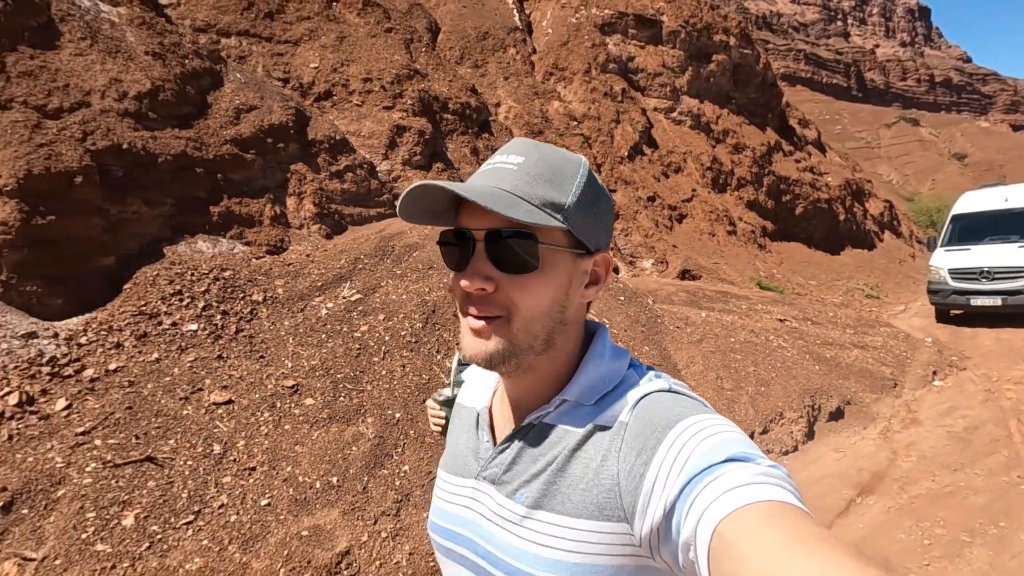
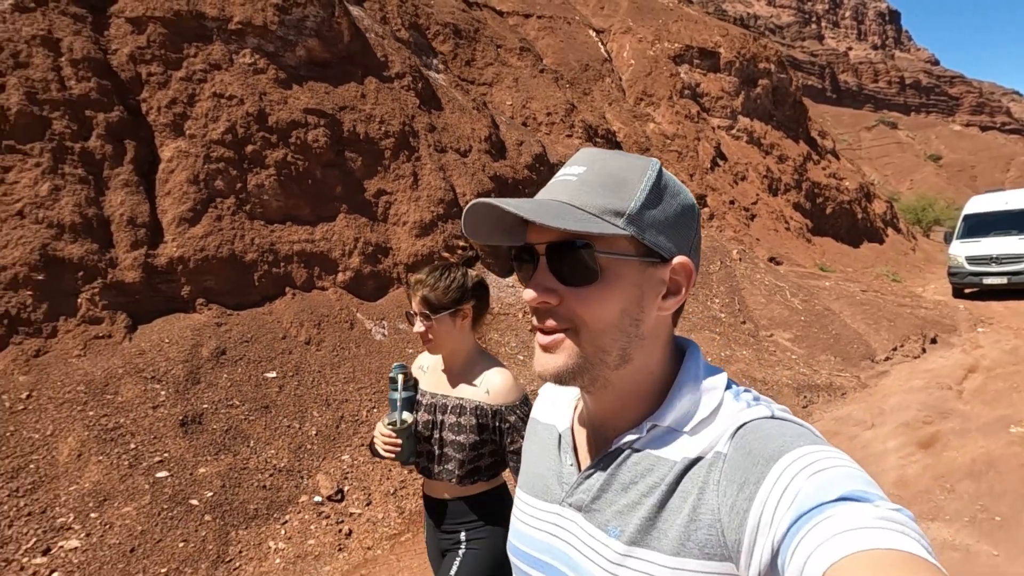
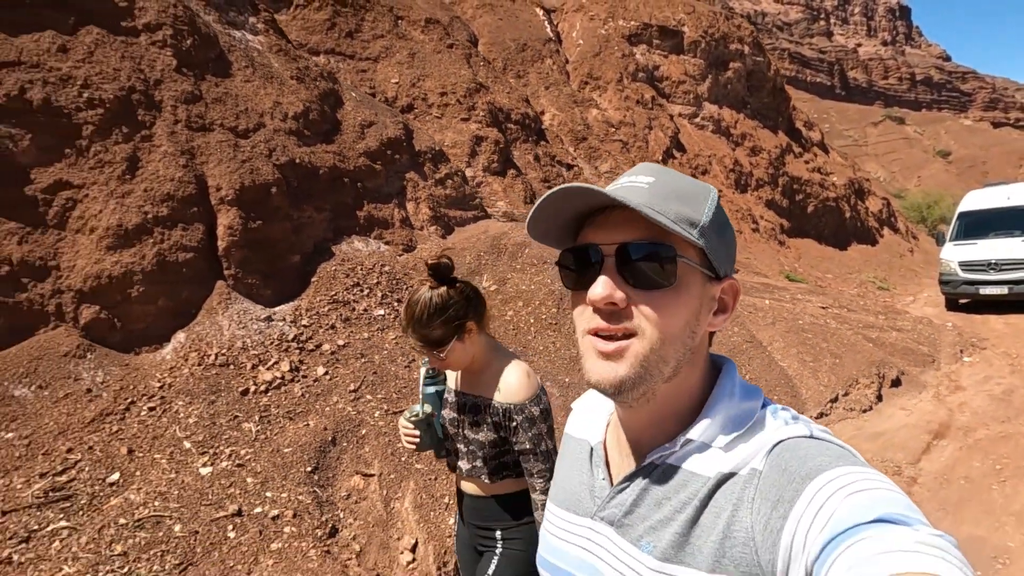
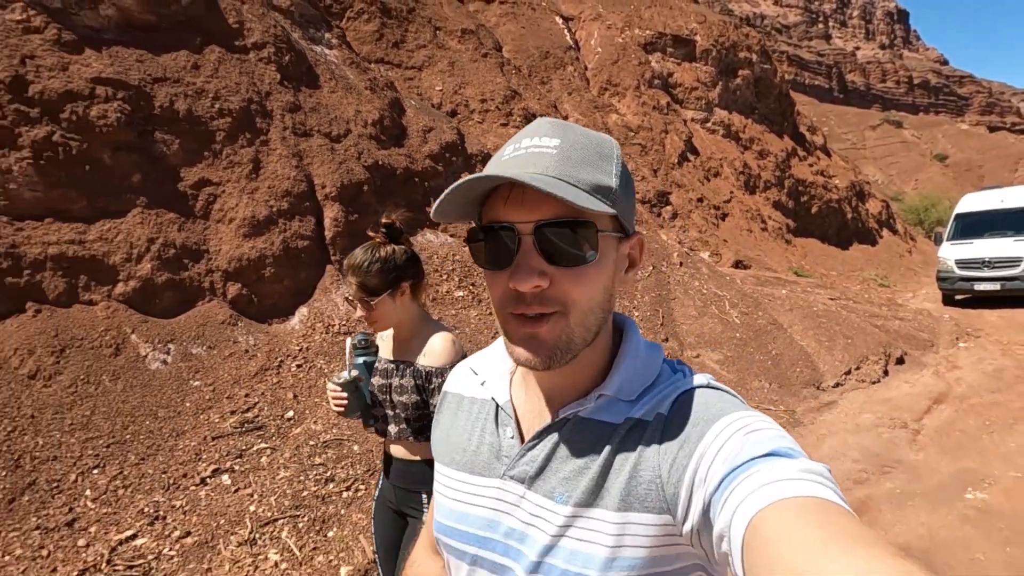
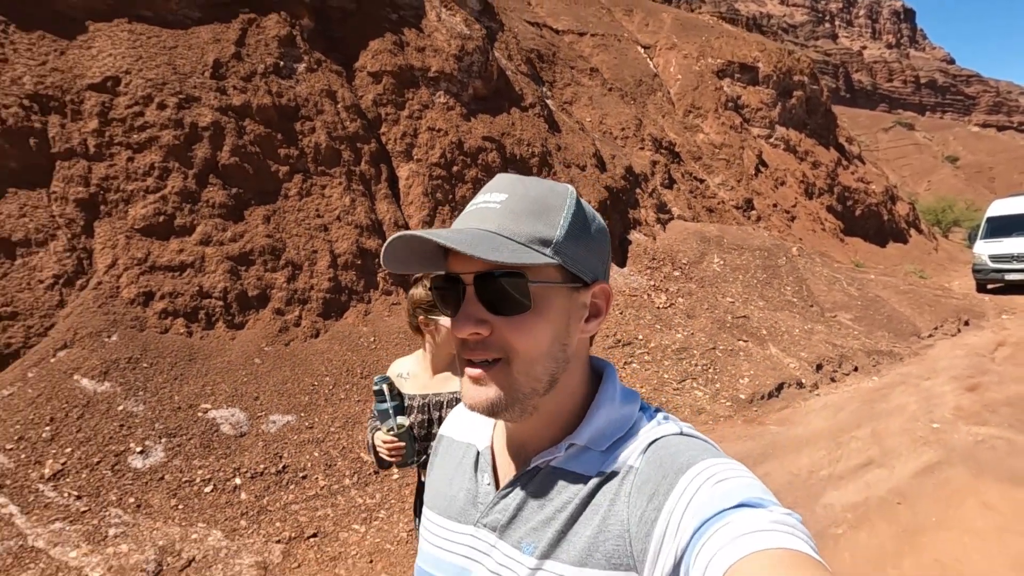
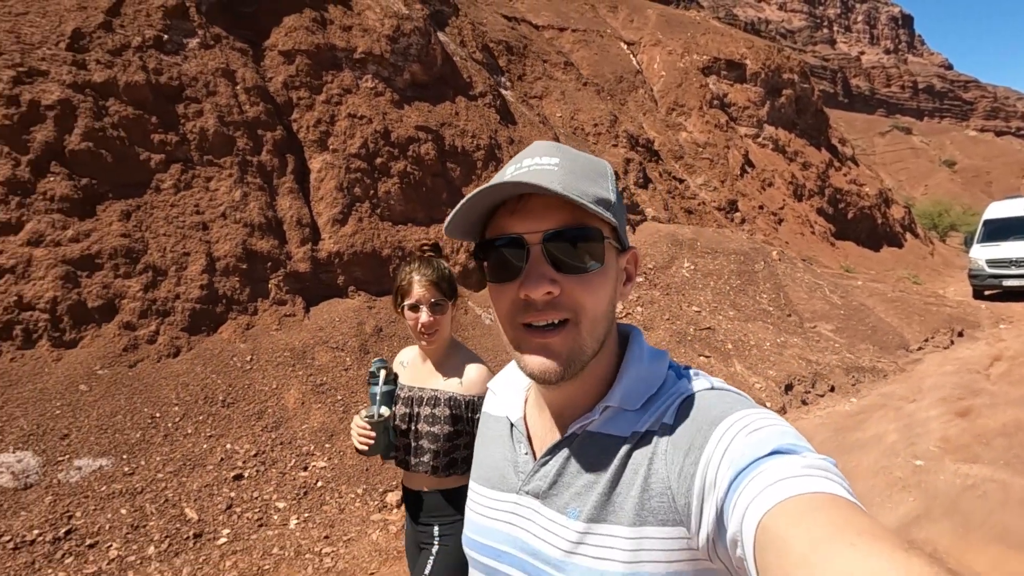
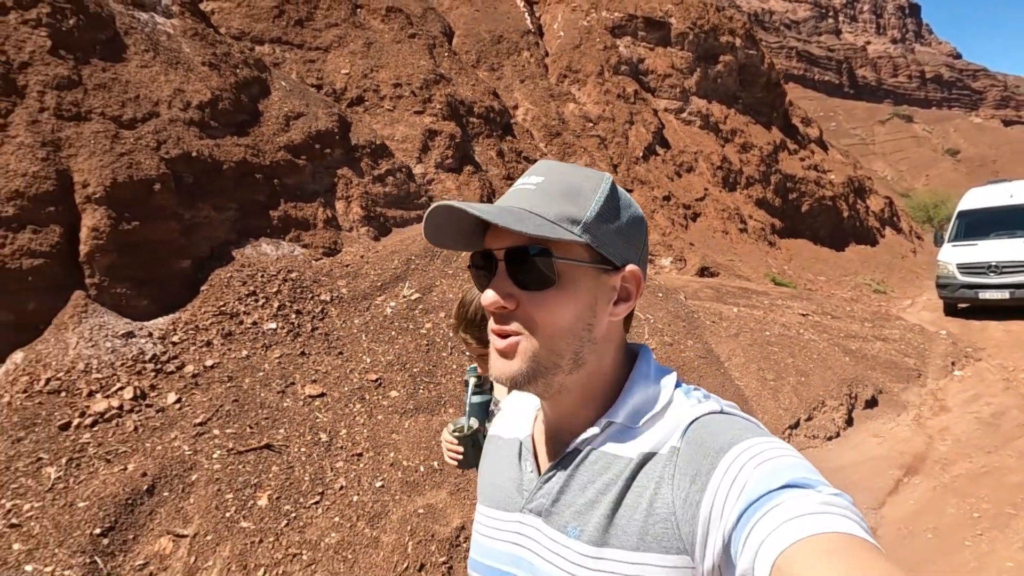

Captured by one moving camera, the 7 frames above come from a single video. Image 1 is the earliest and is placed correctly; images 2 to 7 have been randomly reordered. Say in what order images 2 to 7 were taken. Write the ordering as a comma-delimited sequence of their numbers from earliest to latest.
7, 3, 4, 2, 6, 5
